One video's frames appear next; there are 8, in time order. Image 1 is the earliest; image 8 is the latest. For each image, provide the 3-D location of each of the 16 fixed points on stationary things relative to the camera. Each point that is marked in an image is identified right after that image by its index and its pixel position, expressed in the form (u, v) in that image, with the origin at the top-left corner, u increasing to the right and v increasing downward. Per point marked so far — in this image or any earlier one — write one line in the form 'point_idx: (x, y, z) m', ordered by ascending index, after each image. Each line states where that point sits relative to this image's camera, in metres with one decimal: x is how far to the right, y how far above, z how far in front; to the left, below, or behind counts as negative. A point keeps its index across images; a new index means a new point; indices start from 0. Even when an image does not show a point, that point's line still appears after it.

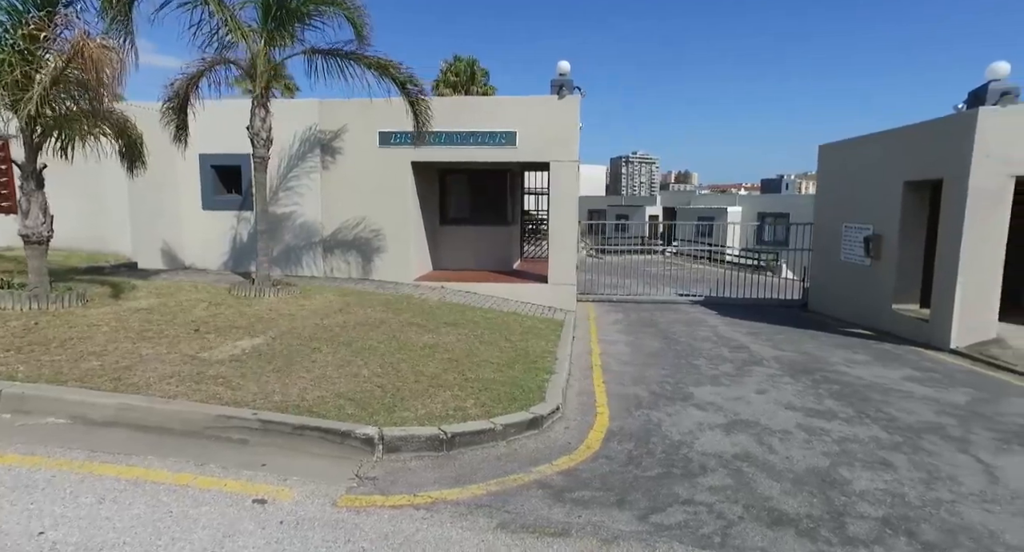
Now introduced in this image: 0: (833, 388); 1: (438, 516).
0: (+4.2, -1.5, +6.6) m
1: (-0.4, -1.4, +3.0) m
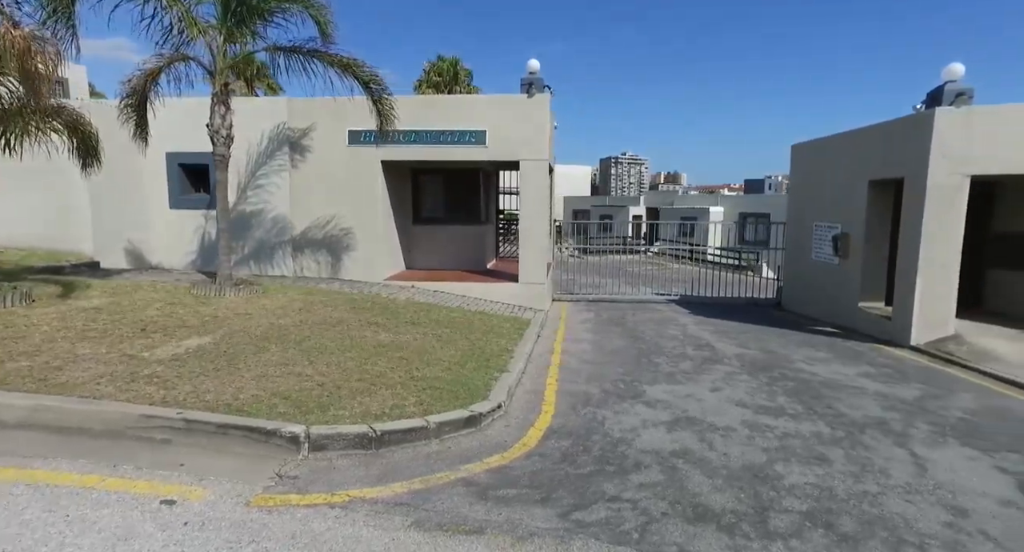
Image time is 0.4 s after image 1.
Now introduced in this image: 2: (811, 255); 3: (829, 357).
0: (+3.7, -1.4, +6.6) m
1: (-0.9, -1.4, +2.9) m
2: (+7.8, +0.5, +13.0) m
3: (+5.4, -1.4, +8.4) m
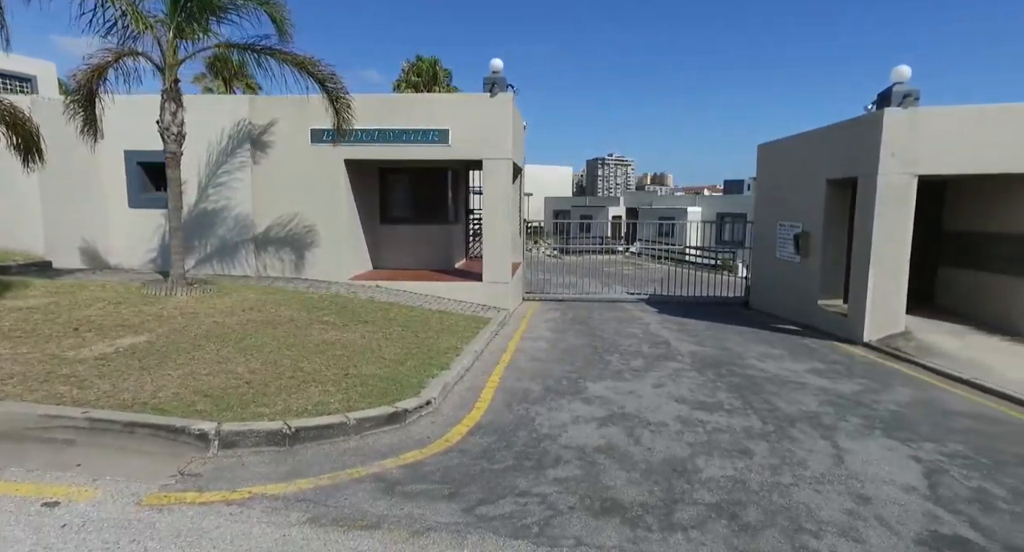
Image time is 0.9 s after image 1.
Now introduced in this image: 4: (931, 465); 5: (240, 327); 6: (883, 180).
0: (+3.0, -1.4, +6.7) m
1: (-1.5, -1.4, +2.9) m
2: (+7.0, +0.6, +13.2) m
3: (+4.6, -1.3, +8.5) m
4: (+3.7, -1.7, +4.3) m
5: (-3.6, -0.7, +6.6) m
6: (+6.7, +1.7, +9.0) m
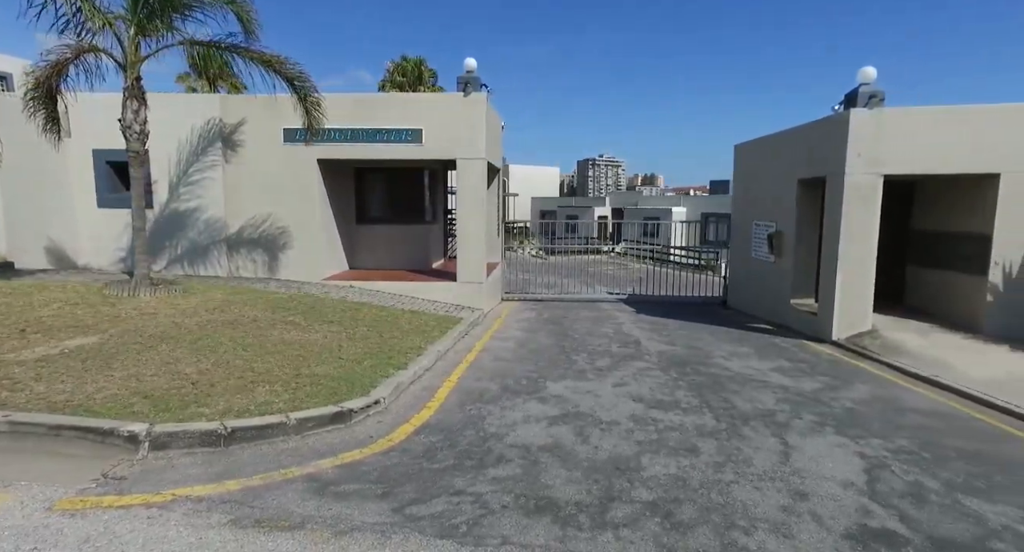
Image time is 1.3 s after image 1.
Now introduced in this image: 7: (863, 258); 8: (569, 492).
0: (+2.5, -1.4, +6.7) m
1: (-2.0, -1.4, +2.9) m
2: (+6.4, +0.6, +13.3) m
3: (+4.1, -1.3, +8.6) m
4: (+3.2, -1.6, +4.4) m
5: (-4.1, -0.7, +6.5) m
6: (+6.2, +1.8, +9.1) m
7: (+6.6, +0.3, +9.3) m
8: (+0.4, -1.5, +3.6) m
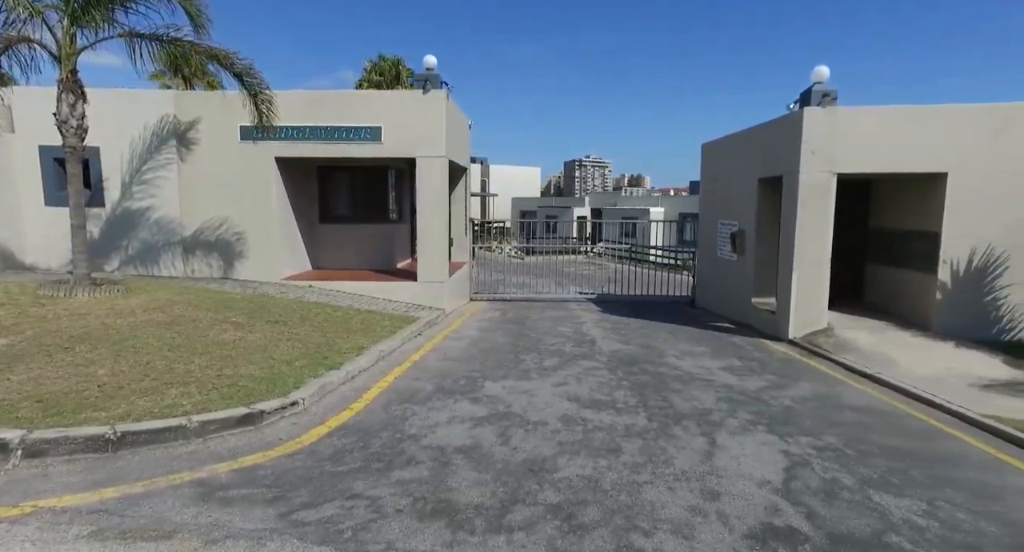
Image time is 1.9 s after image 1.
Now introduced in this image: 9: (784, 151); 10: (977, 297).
0: (+1.7, -1.4, +6.7) m
1: (-2.6, -1.3, +2.7) m
2: (+5.5, +0.6, +13.3) m
3: (+3.3, -1.3, +8.6) m
4: (+2.5, -1.6, +4.3) m
5: (-4.9, -0.7, +6.3) m
6: (+5.3, +1.8, +9.1) m
7: (+5.7, +0.4, +9.3) m
8: (-0.3, -1.5, +3.5) m
9: (+5.3, +2.4, +9.6) m
10: (+8.2, -0.4, +8.8) m
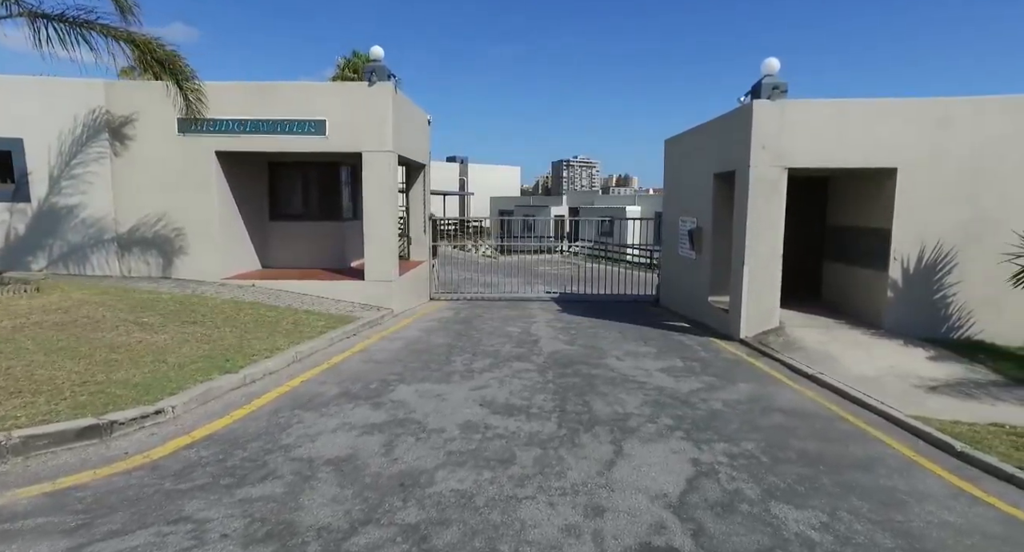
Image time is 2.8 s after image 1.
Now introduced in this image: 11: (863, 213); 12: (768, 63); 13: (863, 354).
0: (+0.7, -1.3, +6.4) m
1: (-3.5, -1.3, +2.3) m
2: (+4.3, +0.7, +13.1) m
3: (+2.3, -1.2, +8.3) m
4: (+1.6, -1.6, +4.0) m
5: (-5.8, -0.6, +5.8) m
6: (+4.3, +1.8, +8.9) m
7: (+4.7, +0.4, +9.1) m
8: (-1.2, -1.5, +3.1) m
9: (+4.2, +2.5, +9.4) m
10: (+7.2, -0.3, +8.6) m
11: (+6.7, +1.2, +9.5) m
12: (+4.6, +3.9, +9.0) m
13: (+5.4, -1.2, +7.7) m
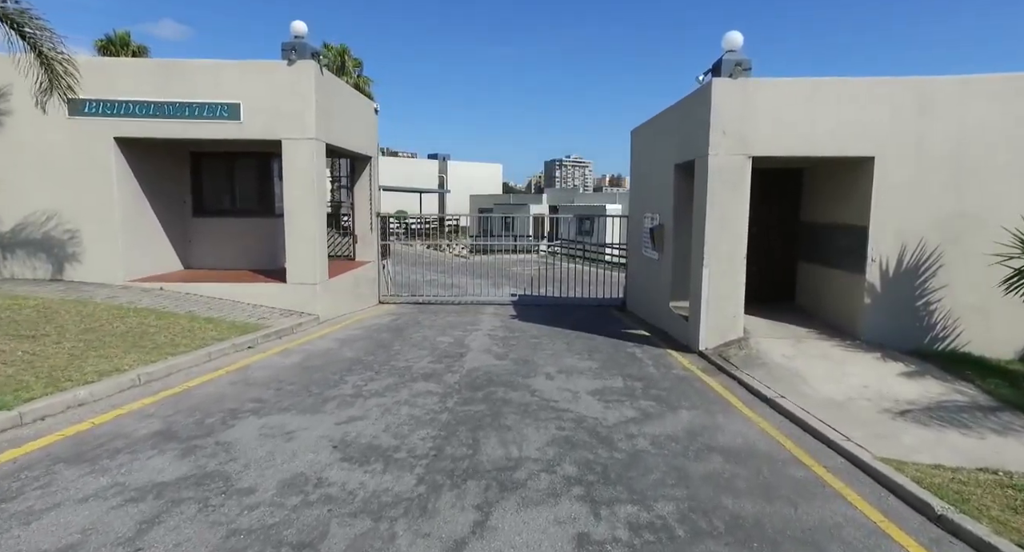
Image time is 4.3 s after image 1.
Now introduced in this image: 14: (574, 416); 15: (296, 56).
0: (-0.4, -1.4, +5.2) m
1: (-4.6, -1.4, +1.1) m
2: (+3.1, +0.6, +12.0) m
3: (+1.1, -1.3, +7.2) m
4: (+0.5, -1.6, +2.9) m
5: (-7.0, -0.7, +4.6) m
6: (+3.1, +1.8, +7.8) m
7: (+3.5, +0.4, +8.0) m
8: (-2.3, -1.5, +1.9) m
9: (+3.0, +2.4, +8.3) m
10: (+6.0, -0.4, +7.6) m
11: (+5.6, +1.2, +8.4) m
12: (+3.5, +3.8, +7.9) m
13: (+4.3, -1.3, +6.6) m
14: (+0.6, -1.4, +5.1) m
15: (-4.1, +4.2, +9.4) m
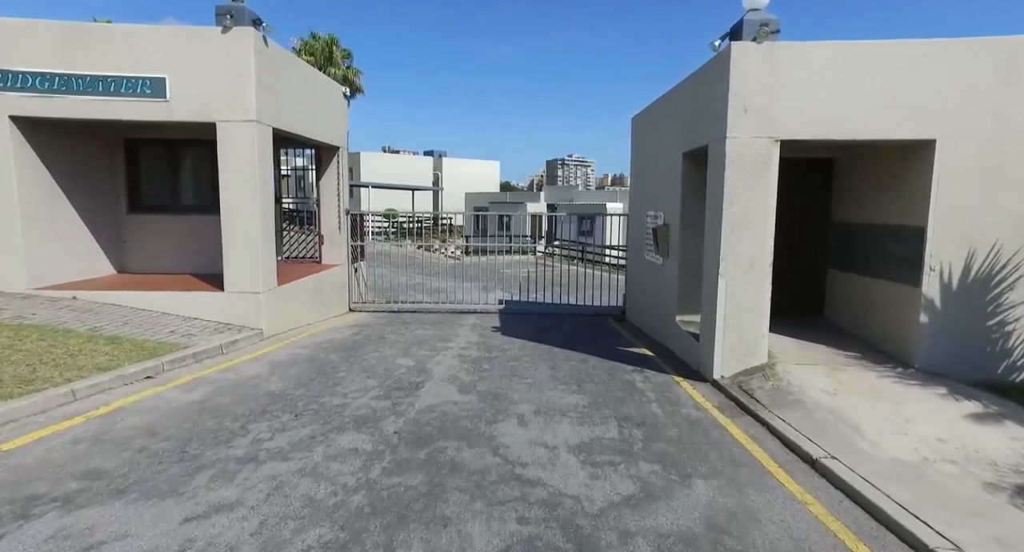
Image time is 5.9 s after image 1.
0: (-0.8, -1.5, +3.7) m
1: (-5.0, -1.5, -0.4) m
2: (+2.7, +0.5, +10.5) m
3: (+0.7, -1.4, +5.7) m
4: (+0.1, -1.8, +1.4) m
5: (-7.3, -0.8, +3.1) m
6: (+2.8, +1.6, +6.2) m
7: (+3.2, +0.2, +6.5) m
8: (-2.7, -1.7, +0.4) m
9: (+2.7, +2.3, +6.8) m
10: (+5.6, -0.5, +6.0) m
11: (+5.2, +1.0, +6.9) m
12: (+3.1, +3.7, +6.4) m
13: (+3.9, -1.4, +5.1) m
14: (+0.3, -1.6, +3.6) m
15: (-4.4, +4.1, +7.9) m
